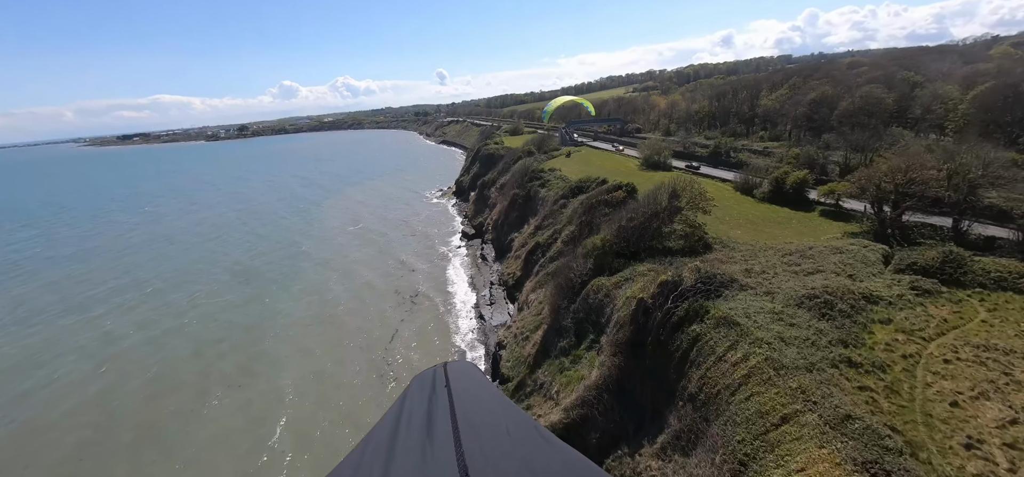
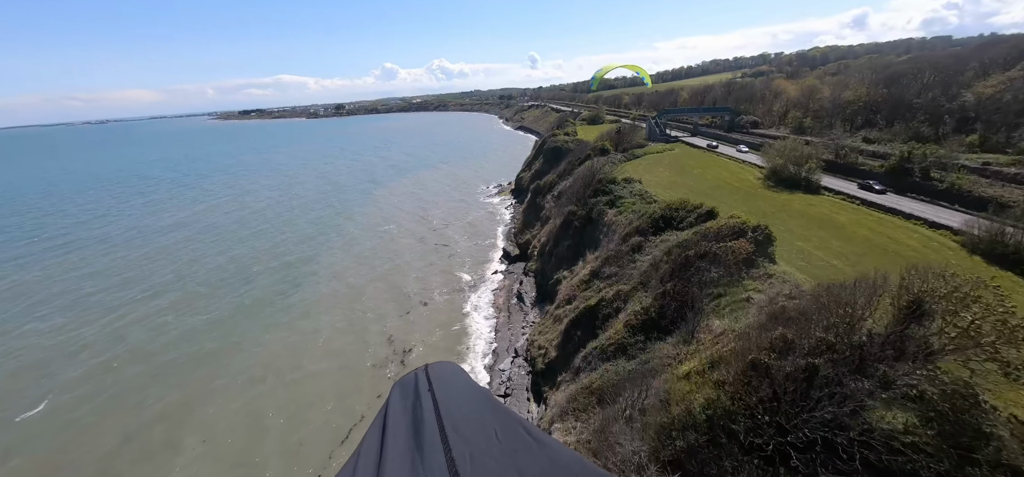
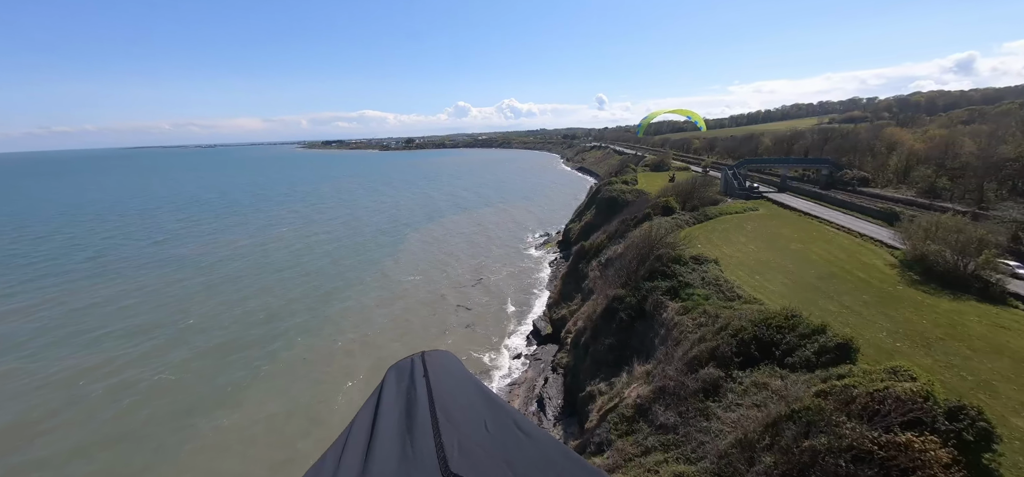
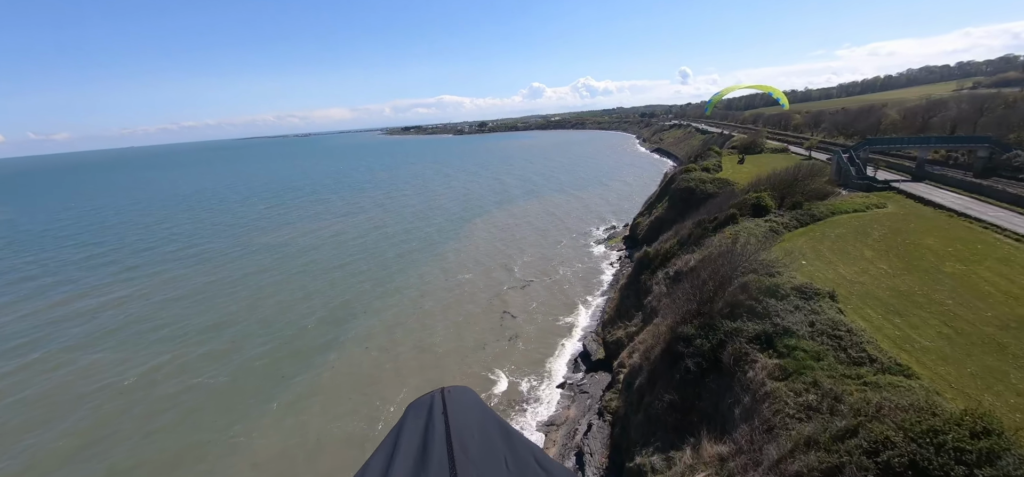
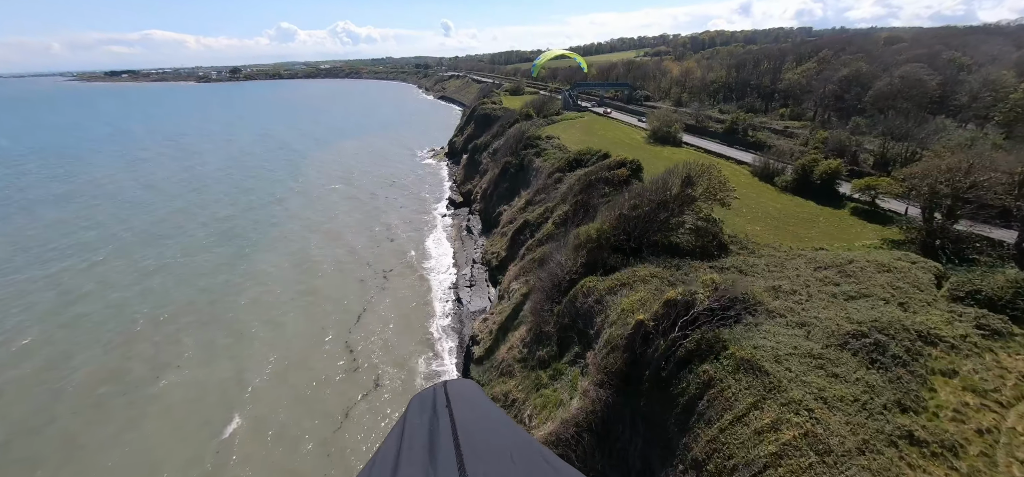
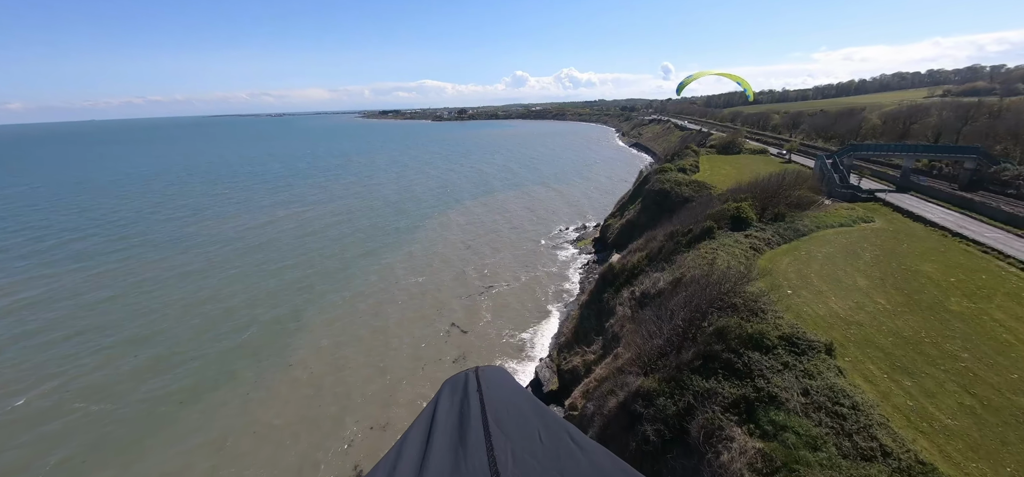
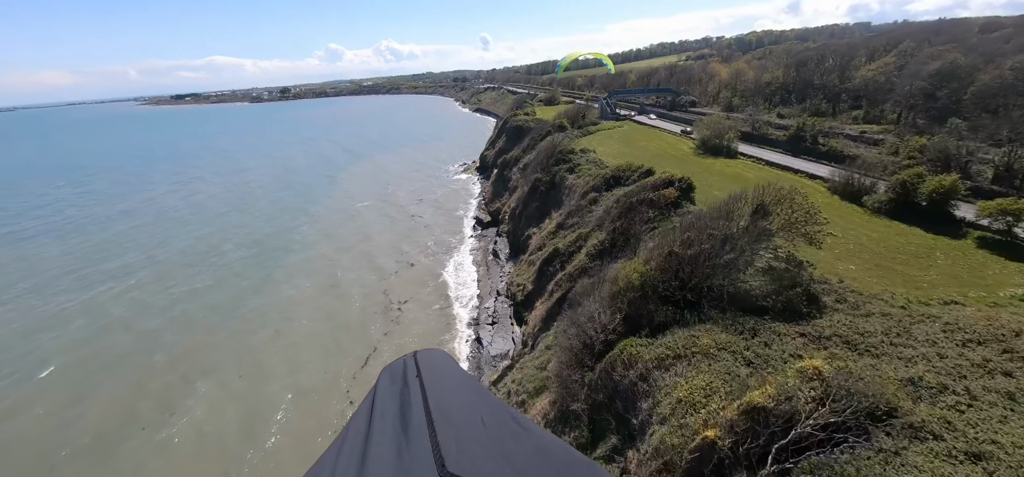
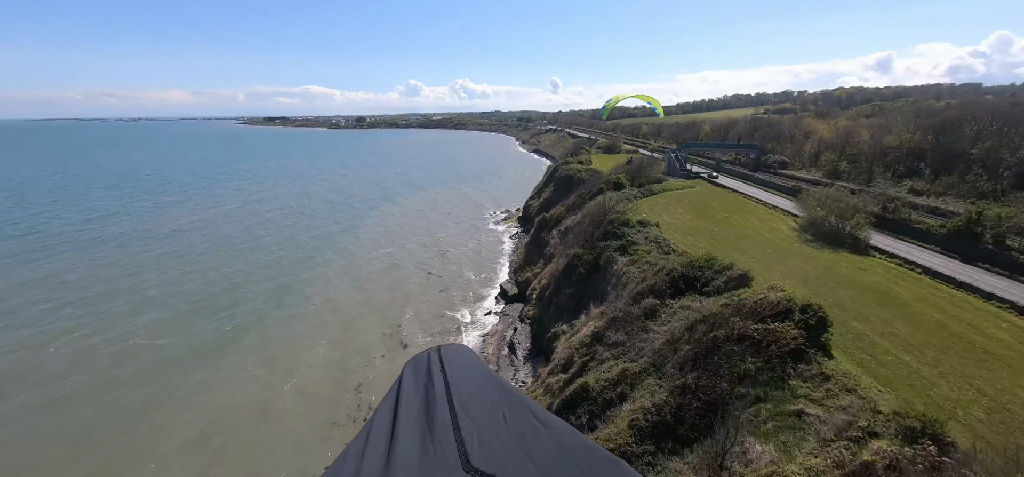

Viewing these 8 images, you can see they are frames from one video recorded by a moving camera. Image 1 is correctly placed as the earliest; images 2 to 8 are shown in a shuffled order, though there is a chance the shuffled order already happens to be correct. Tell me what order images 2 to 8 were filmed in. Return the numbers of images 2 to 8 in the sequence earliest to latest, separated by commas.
5, 7, 2, 8, 3, 4, 6
